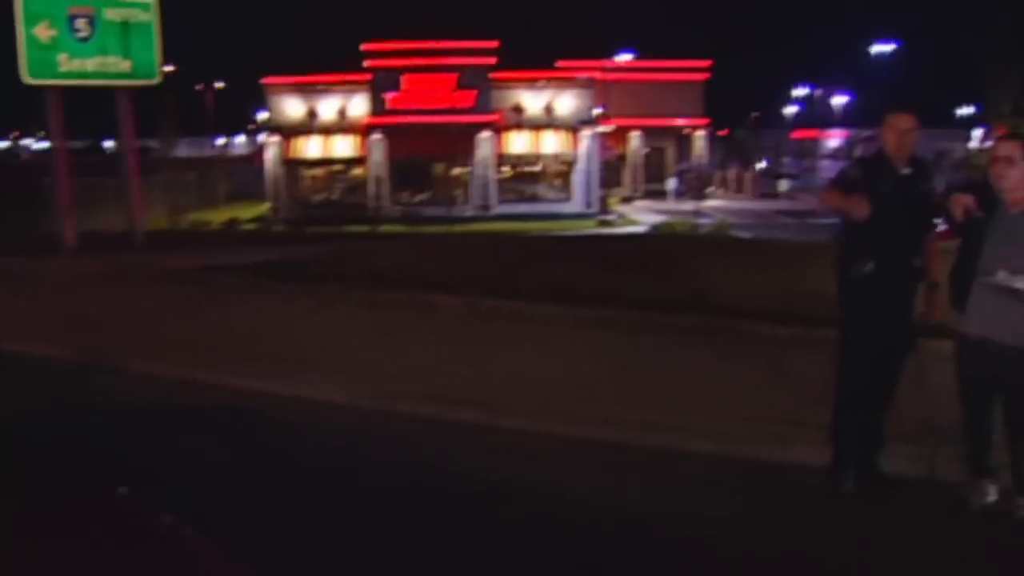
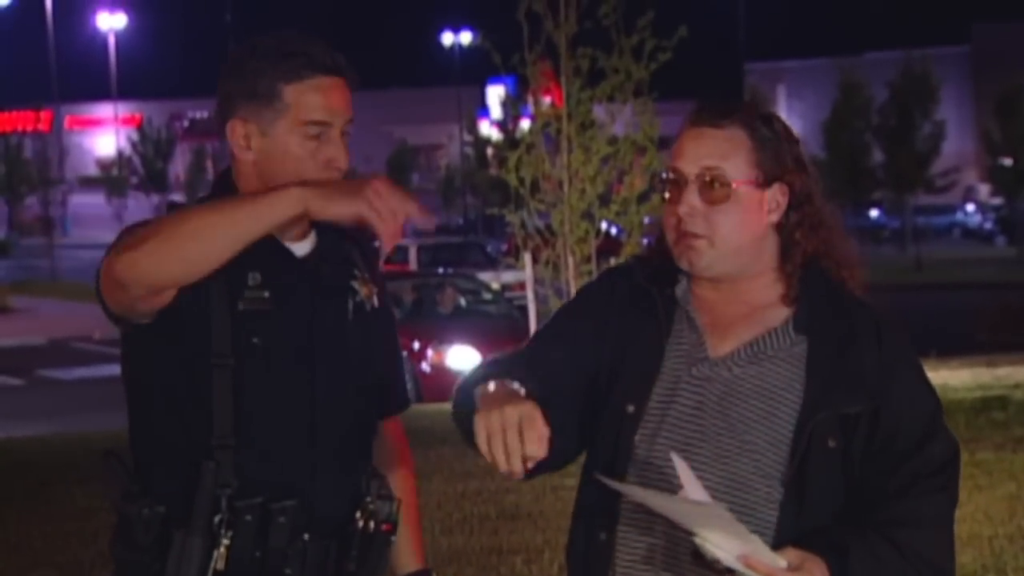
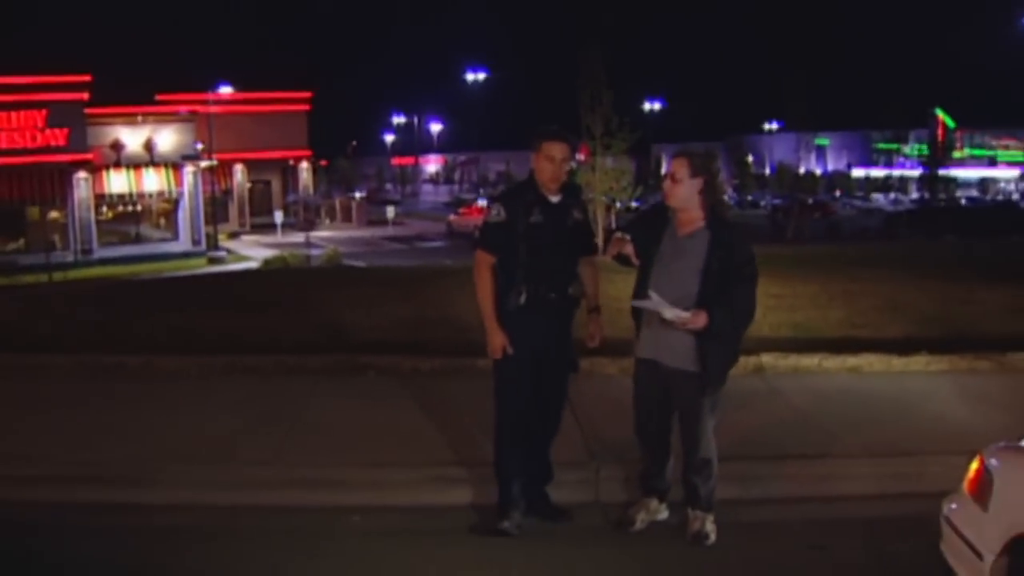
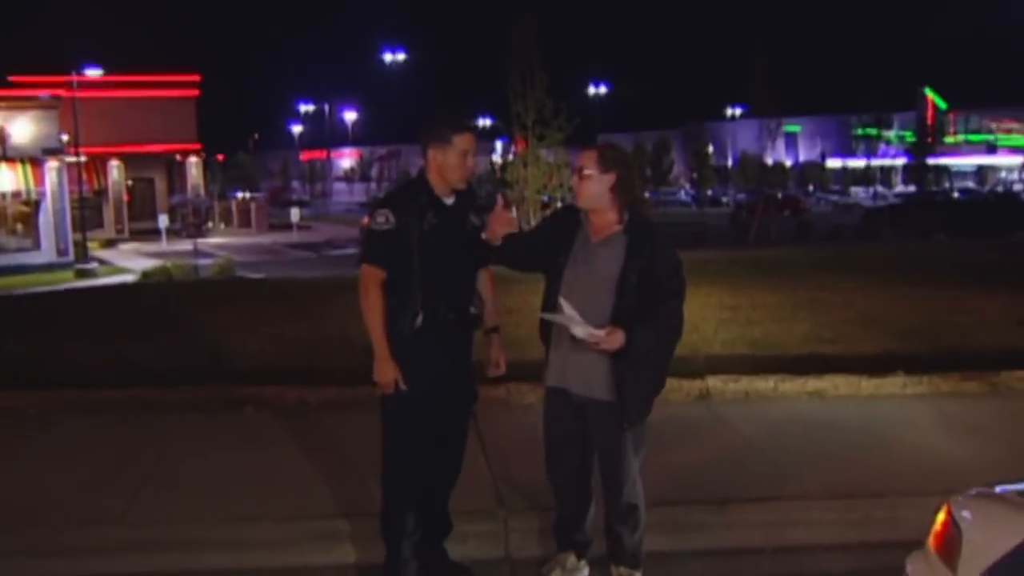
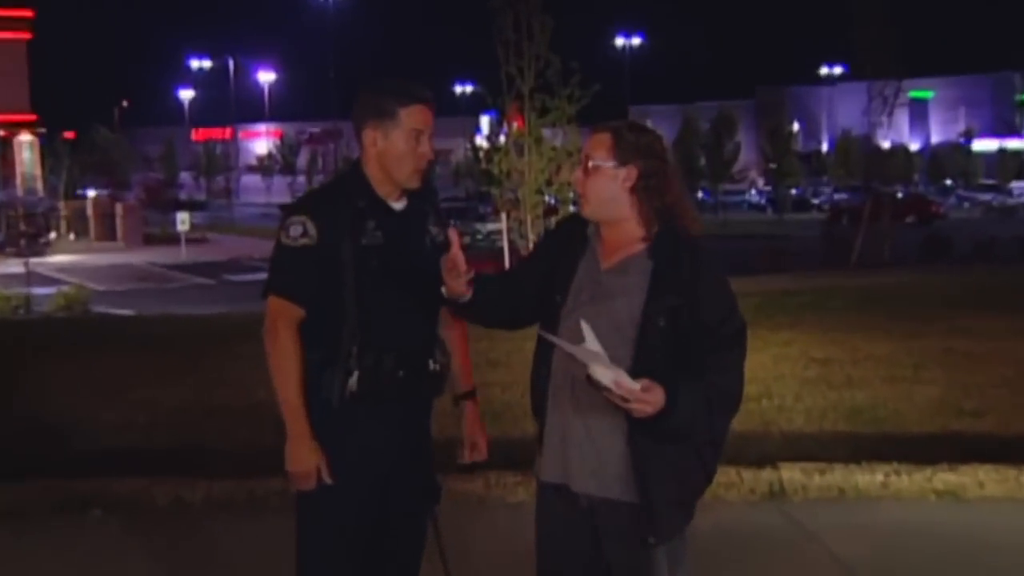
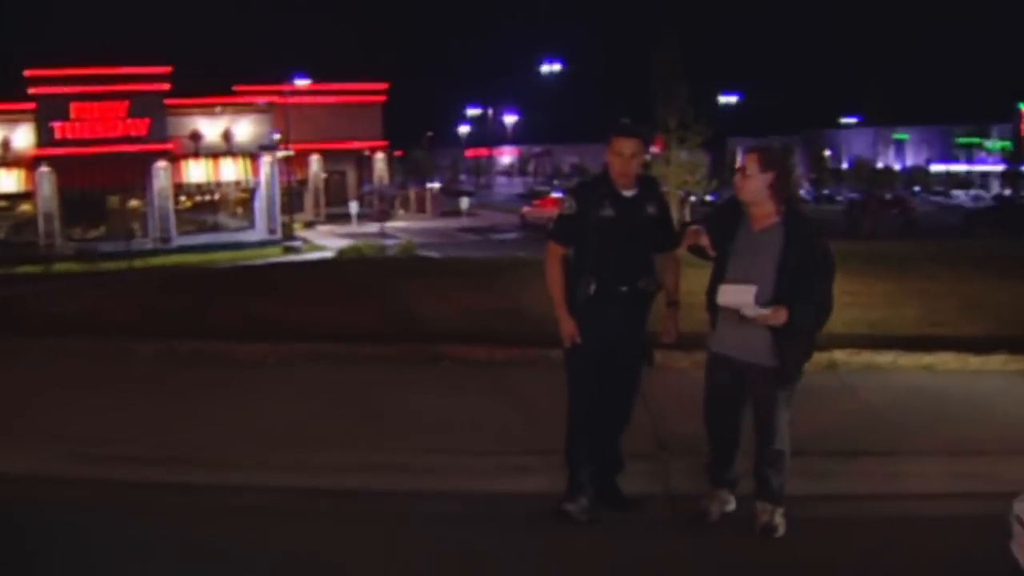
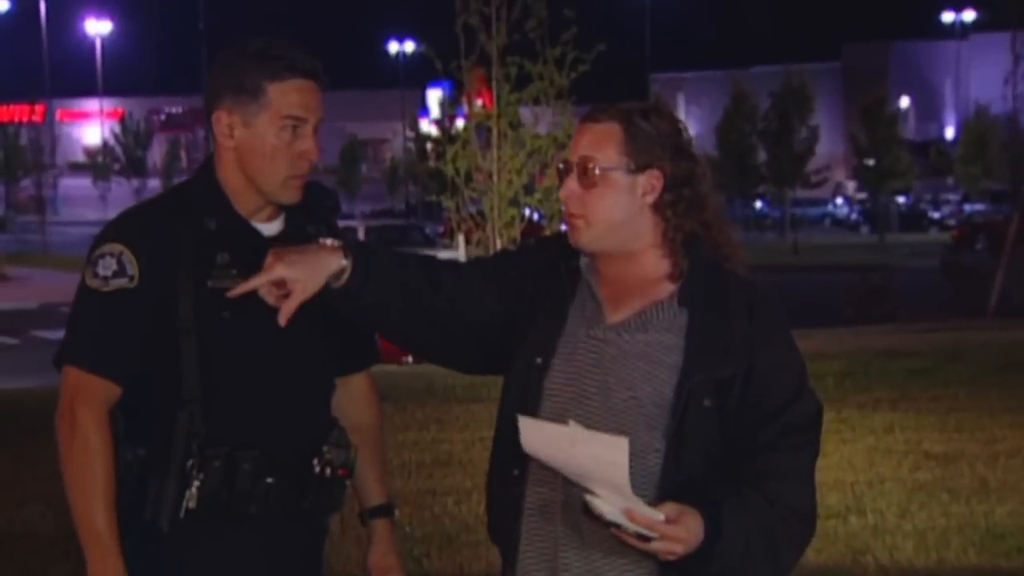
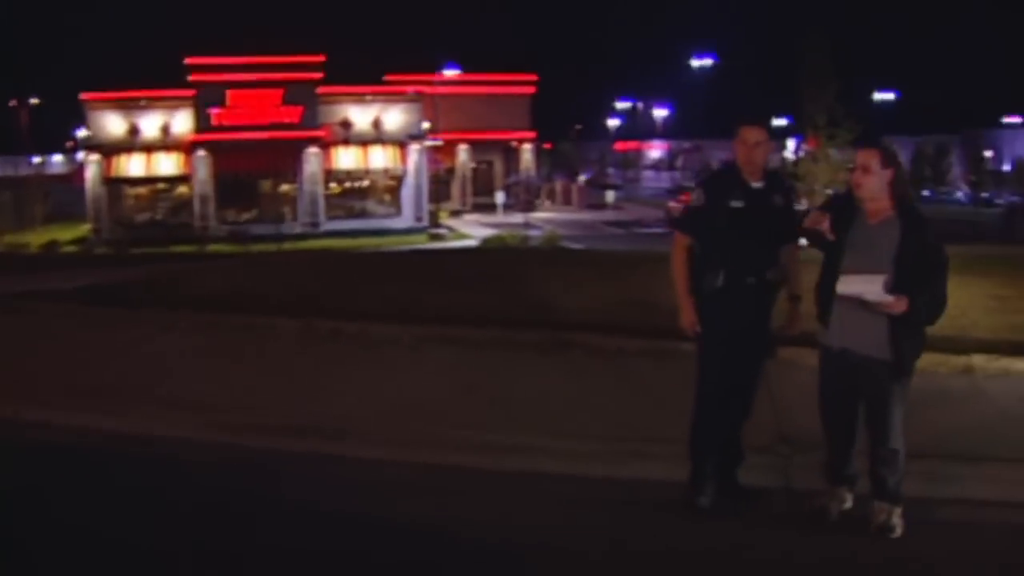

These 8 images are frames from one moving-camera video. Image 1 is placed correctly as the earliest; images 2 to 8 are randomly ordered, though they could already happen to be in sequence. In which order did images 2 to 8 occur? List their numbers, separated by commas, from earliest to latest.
8, 6, 3, 4, 5, 7, 2
